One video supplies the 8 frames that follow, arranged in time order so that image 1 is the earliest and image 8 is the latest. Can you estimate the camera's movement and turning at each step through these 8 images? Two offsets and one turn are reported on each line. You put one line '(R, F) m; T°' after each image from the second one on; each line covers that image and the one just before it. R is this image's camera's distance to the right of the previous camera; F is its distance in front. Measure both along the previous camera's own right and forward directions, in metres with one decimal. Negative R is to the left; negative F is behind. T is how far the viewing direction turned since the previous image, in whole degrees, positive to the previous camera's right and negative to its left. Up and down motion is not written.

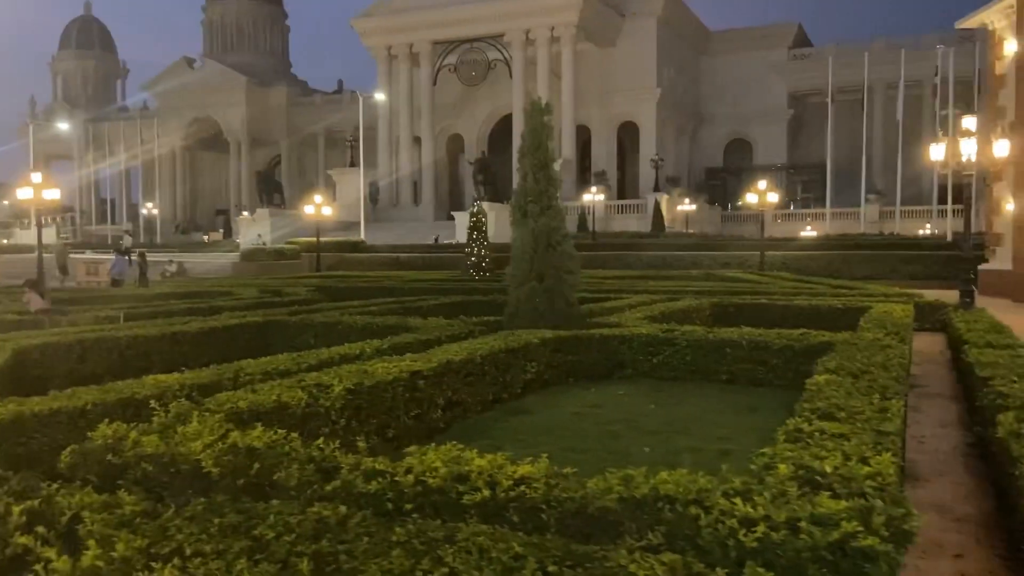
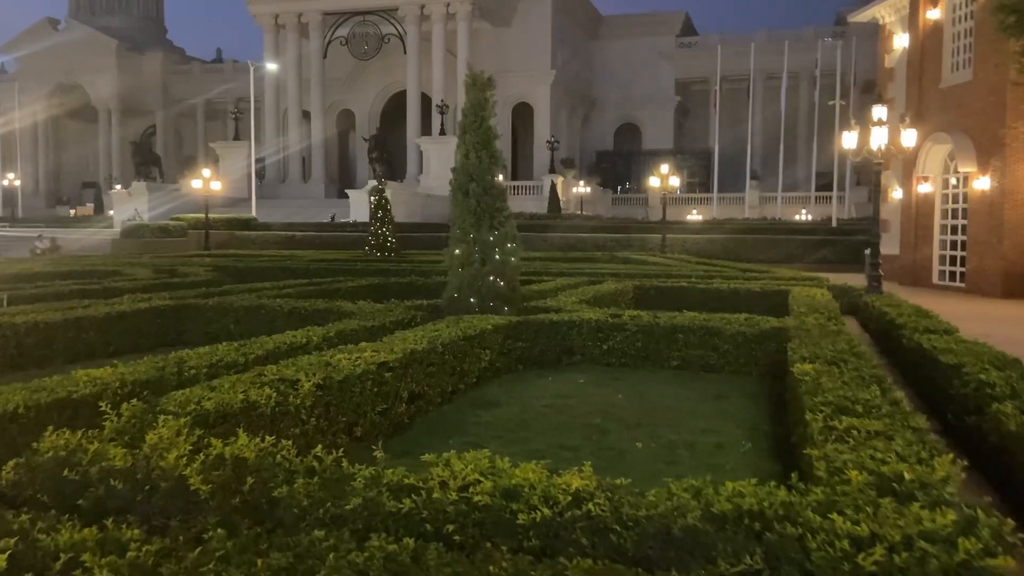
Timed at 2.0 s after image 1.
(-0.6, +0.4) m; +8°
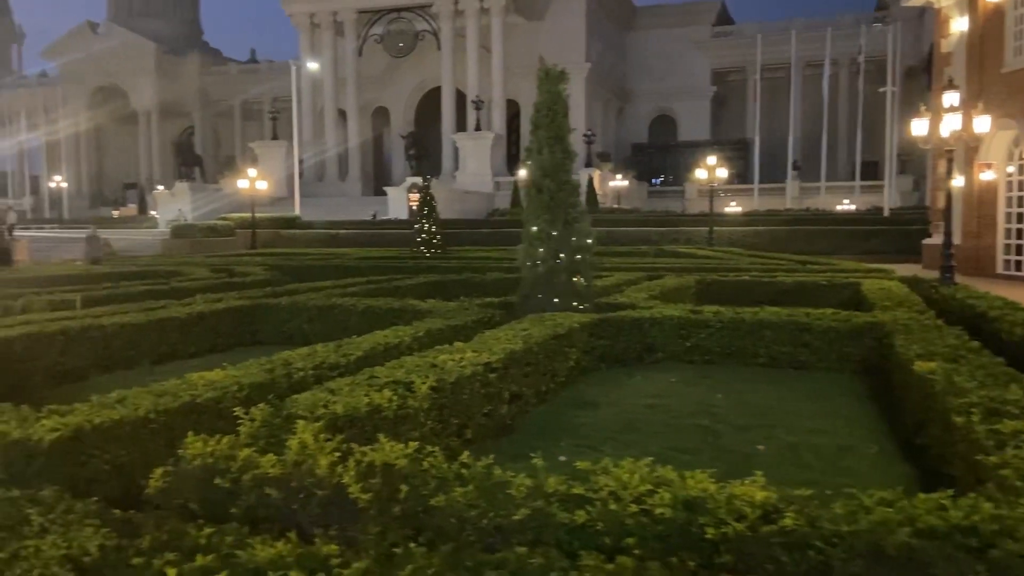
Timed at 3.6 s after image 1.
(-0.5, +0.1) m; -2°
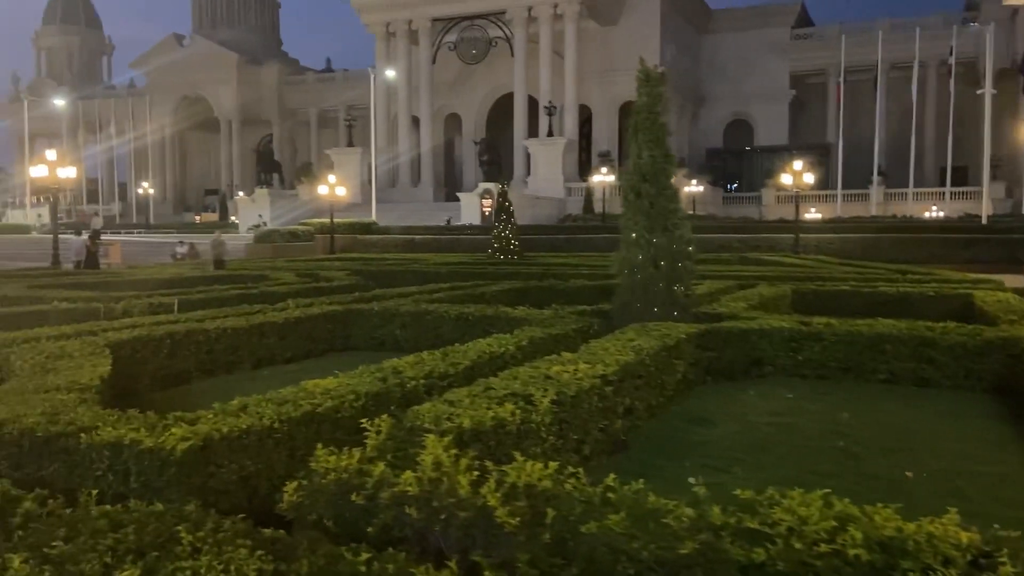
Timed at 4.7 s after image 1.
(-0.3, +0.2) m; -5°
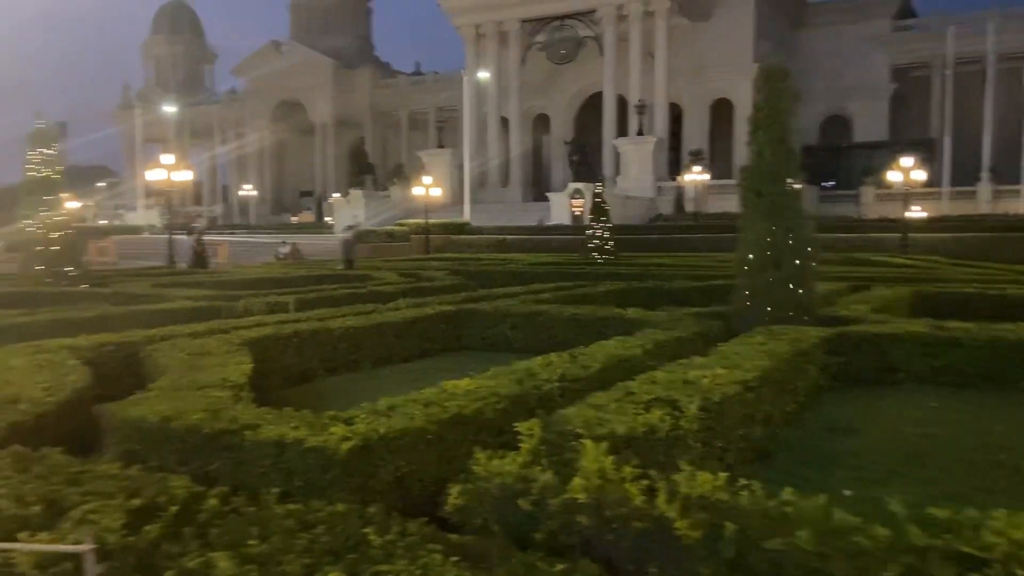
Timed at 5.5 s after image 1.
(-0.3, 0.0) m; -6°
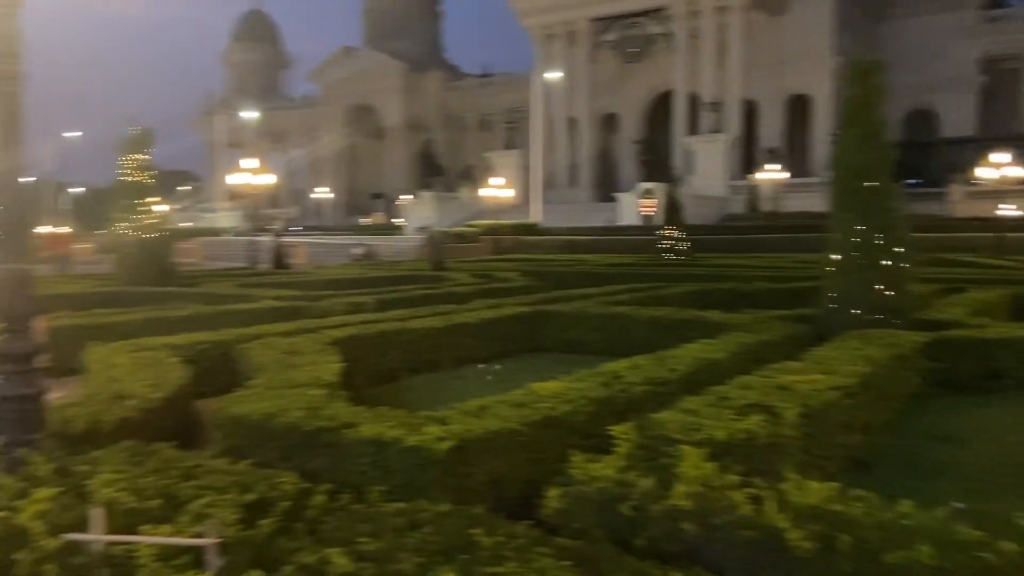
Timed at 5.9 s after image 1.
(-0.1, 0.0) m; -5°
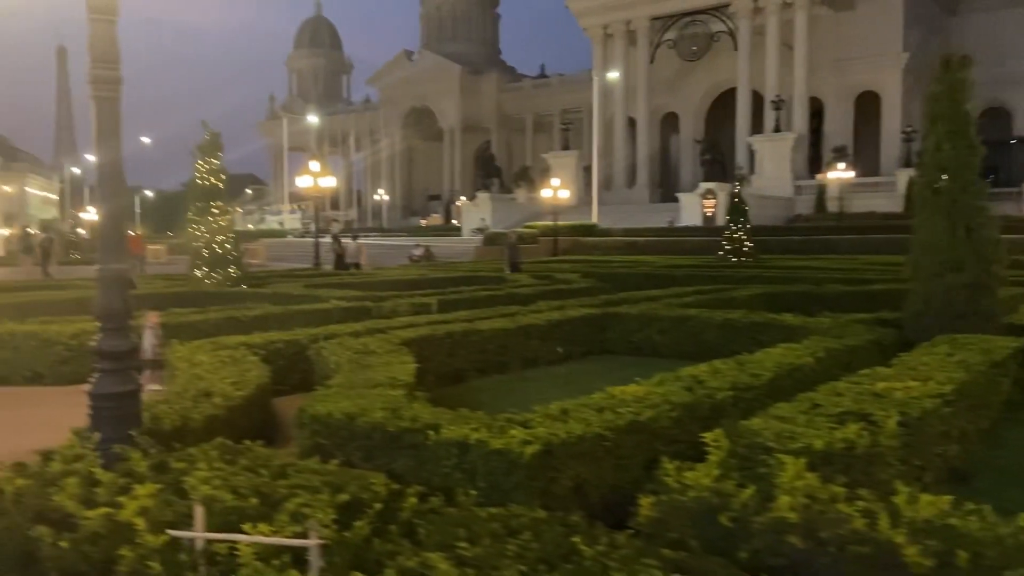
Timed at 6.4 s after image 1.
(-0.1, +0.1) m; -4°
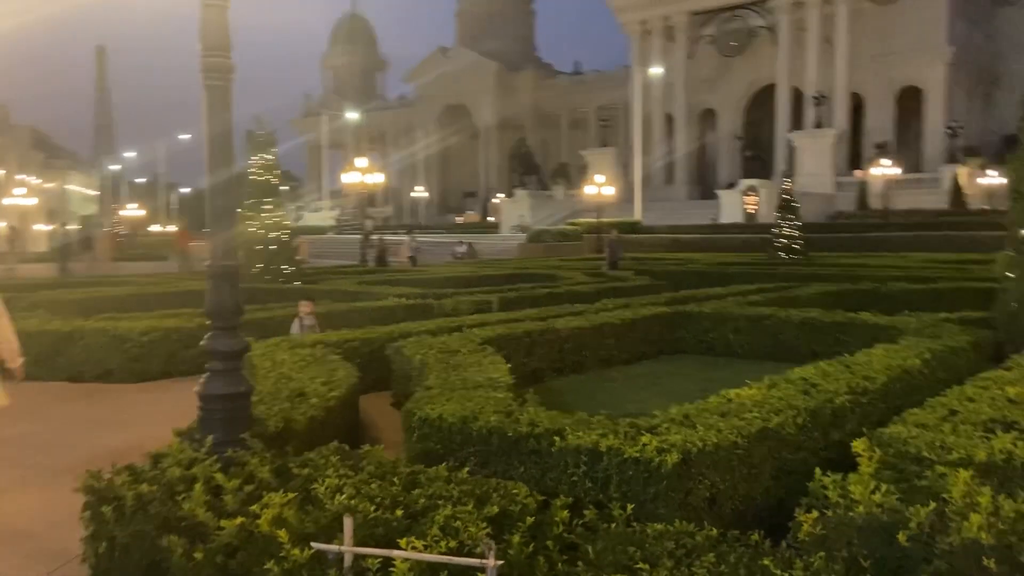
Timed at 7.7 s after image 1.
(-0.4, +0.2) m; -2°
